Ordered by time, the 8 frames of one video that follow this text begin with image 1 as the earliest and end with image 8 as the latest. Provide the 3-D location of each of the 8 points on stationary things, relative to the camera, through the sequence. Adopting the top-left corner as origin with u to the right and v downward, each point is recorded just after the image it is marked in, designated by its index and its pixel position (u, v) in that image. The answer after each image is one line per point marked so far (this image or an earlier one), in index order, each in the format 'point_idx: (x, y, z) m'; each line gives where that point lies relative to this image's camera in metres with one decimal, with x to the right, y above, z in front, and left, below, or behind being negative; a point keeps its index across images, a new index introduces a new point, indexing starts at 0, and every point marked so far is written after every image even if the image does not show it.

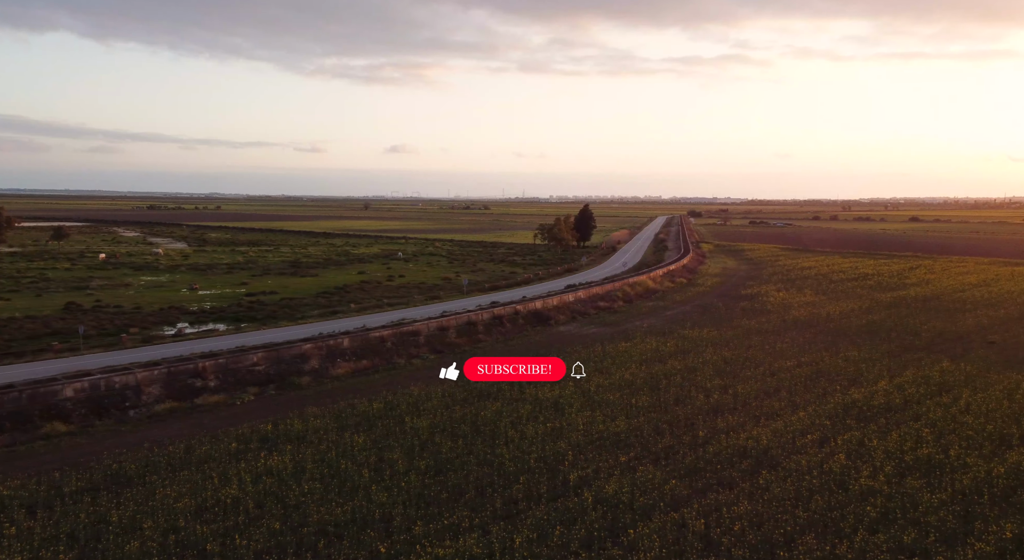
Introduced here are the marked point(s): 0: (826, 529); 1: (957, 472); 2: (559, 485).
0: (+6.1, -4.9, +16.0) m
1: (+10.9, -4.7, +19.9) m
2: (+1.1, -4.7, +18.8) m
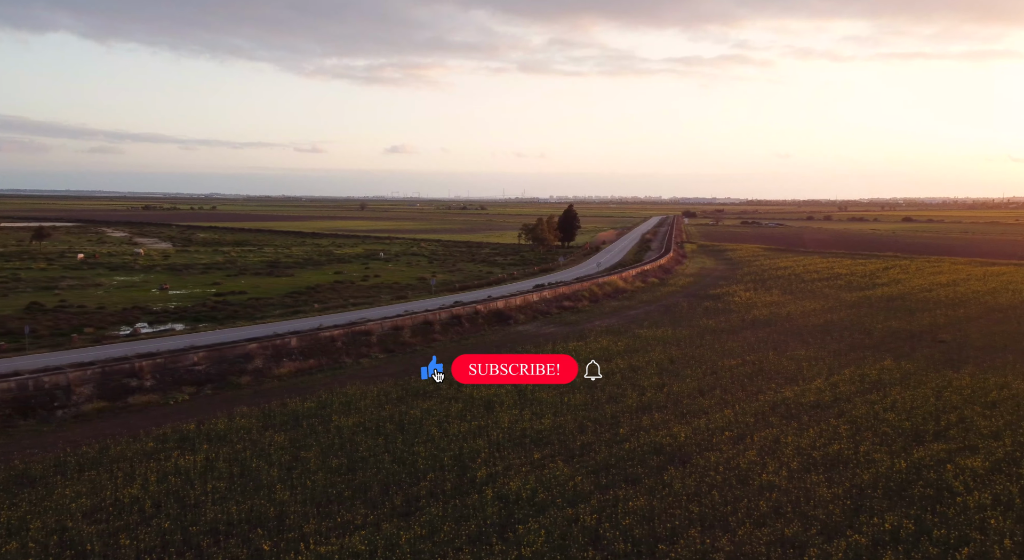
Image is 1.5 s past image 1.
0: (+4.0, -4.9, +16.2) m
1: (+8.7, -4.7, +20.3) m
2: (-1.1, -4.7, +18.9) m
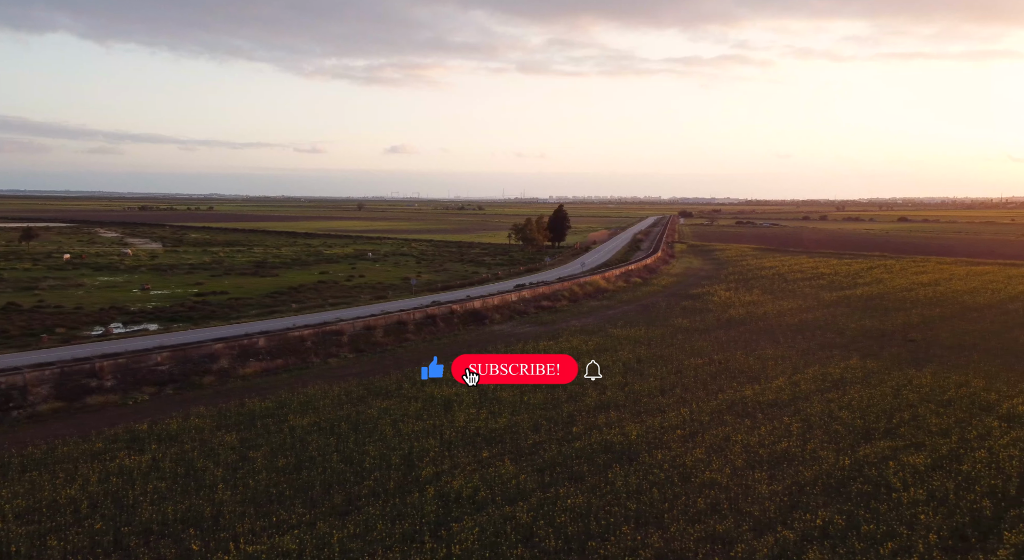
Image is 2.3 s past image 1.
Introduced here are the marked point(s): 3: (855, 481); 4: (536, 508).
0: (+2.7, -4.9, +16.3) m
1: (+7.4, -4.7, +20.4) m
2: (-2.4, -4.7, +19.0) m
3: (+8.1, -4.7, +19.1) m
4: (+0.5, -4.8, +17.0) m
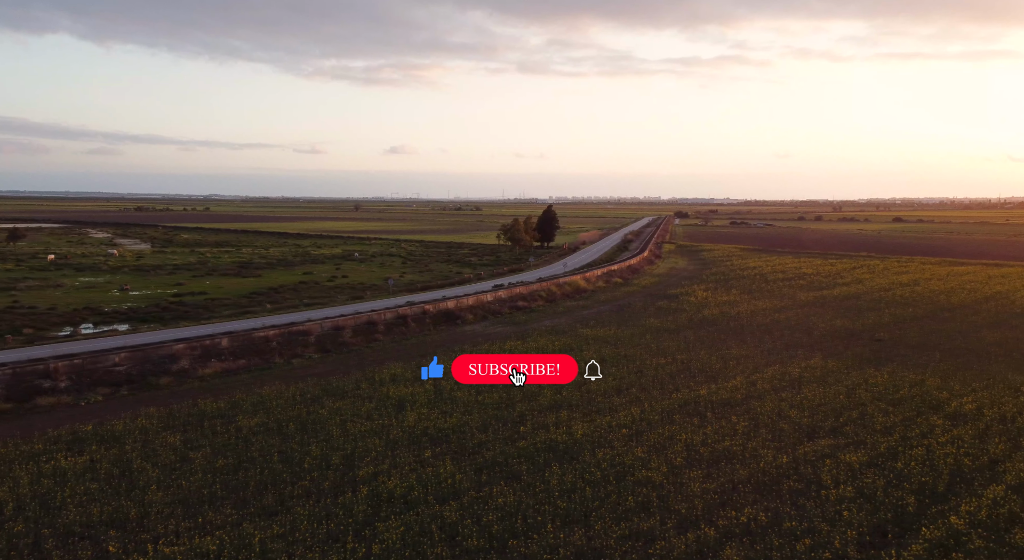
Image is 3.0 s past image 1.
0: (+1.2, -4.9, +16.4) m
1: (+5.8, -4.7, +20.6) m
2: (-3.9, -4.7, +19.0) m
3: (+6.6, -4.7, +19.2) m
4: (-1.0, -4.8, +17.0) m
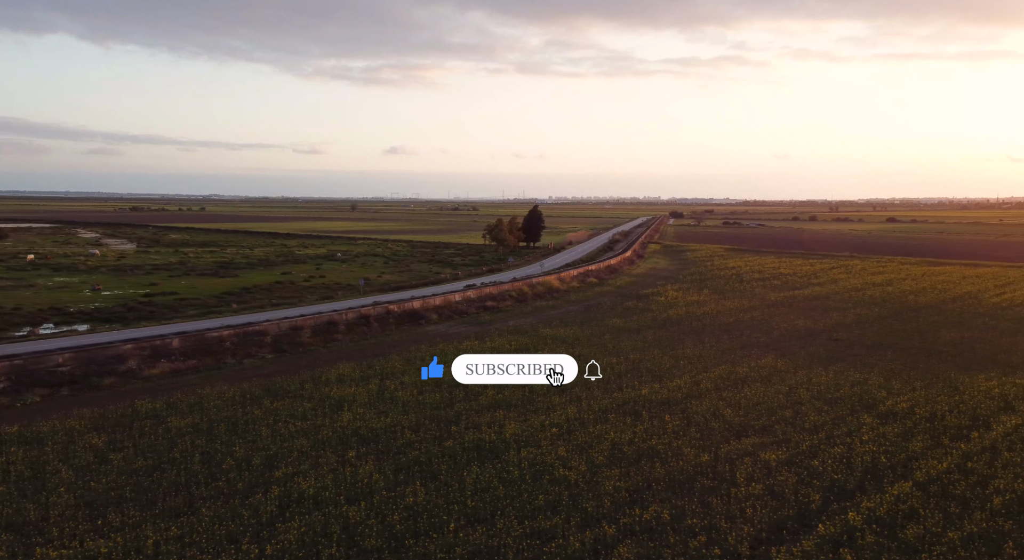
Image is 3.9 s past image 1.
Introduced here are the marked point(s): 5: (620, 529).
0: (-0.7, -4.9, +16.5) m
1: (+3.8, -4.7, +20.7) m
2: (-5.9, -4.7, +18.9) m
3: (+4.6, -4.7, +19.4) m
4: (-2.9, -4.8, +17.0) m
5: (+2.1, -4.8, +15.7) m
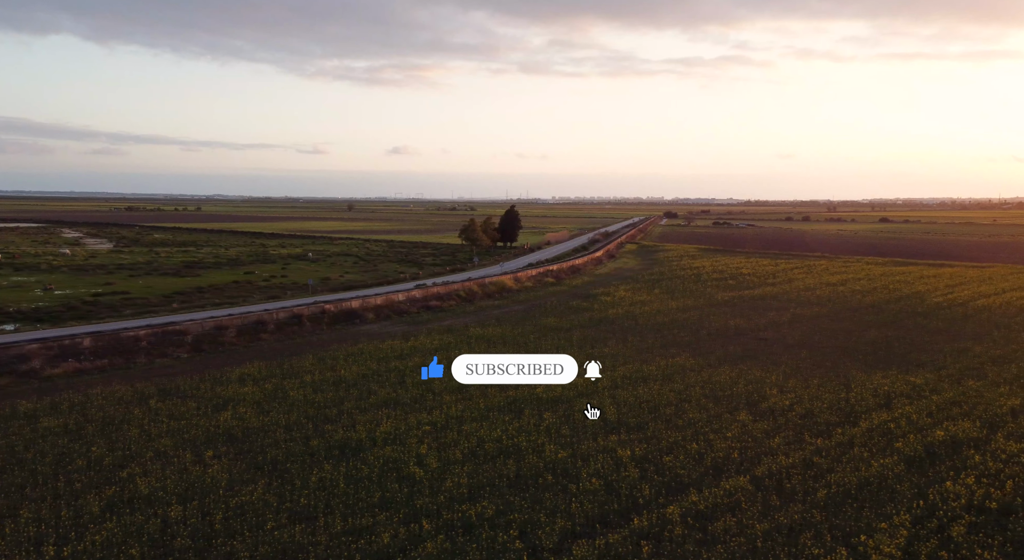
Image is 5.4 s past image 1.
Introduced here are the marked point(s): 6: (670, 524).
0: (-4.2, -4.8, +16.5) m
1: (+0.1, -4.6, +20.9) m
2: (-9.5, -4.6, +18.8) m
3: (+0.9, -4.7, +19.6) m
4: (-6.5, -4.7, +17.0) m
5: (-1.4, -4.8, +15.9) m
6: (+3.2, -4.9, +16.2) m
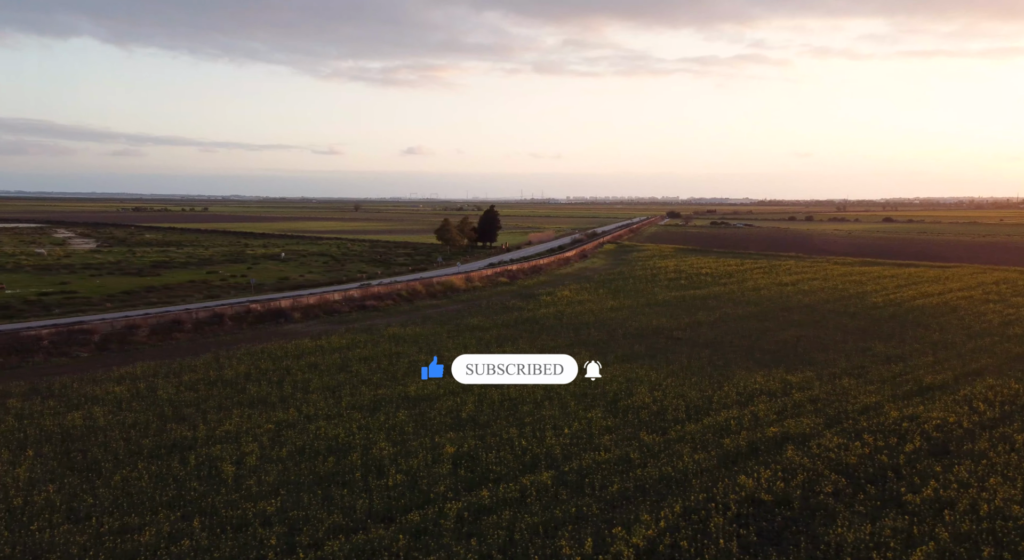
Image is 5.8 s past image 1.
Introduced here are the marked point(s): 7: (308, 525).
0: (-8.7, -4.8, +16.6) m
1: (-4.5, -4.6, +21.1) m
2: (-14.1, -4.6, +18.7) m
3: (-3.6, -4.6, +19.8) m
4: (-11.0, -4.7, +17.0) m
5: (-5.8, -4.8, +16.0) m
6: (-1.3, -4.9, +16.5) m
7: (-3.9, -4.8, +16.2) m
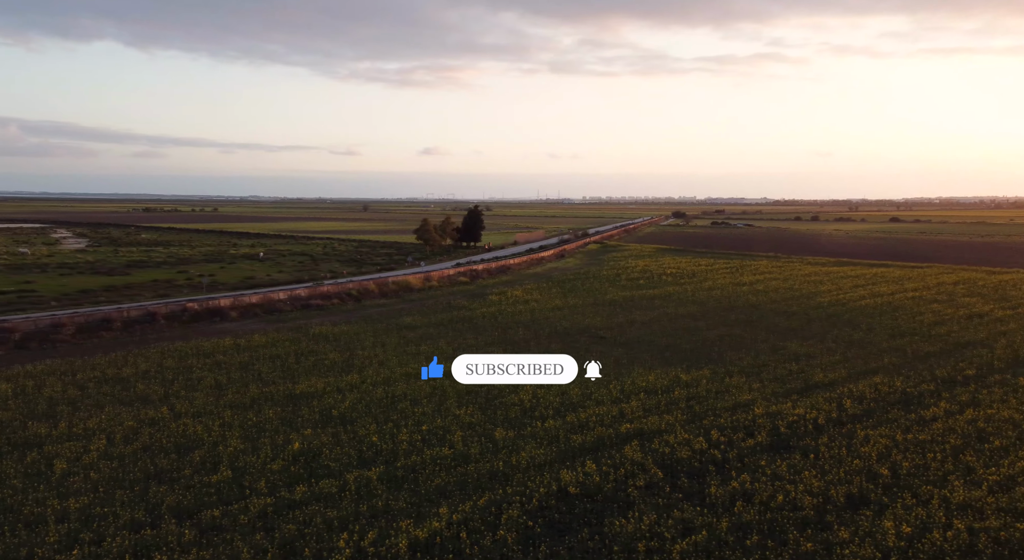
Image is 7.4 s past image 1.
0: (-12.8, -4.7, +16.7) m
1: (-8.6, -4.5, +21.3) m
2: (-18.2, -4.5, +18.6) m
3: (-7.8, -4.6, +20.0) m
4: (-15.0, -4.6, +17.0) m
5: (-9.9, -4.7, +16.2) m
6: (-5.3, -4.8, +16.8) m
7: (-7.9, -4.8, +16.4) m
